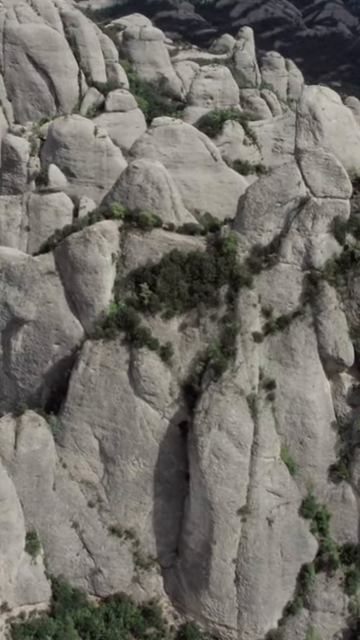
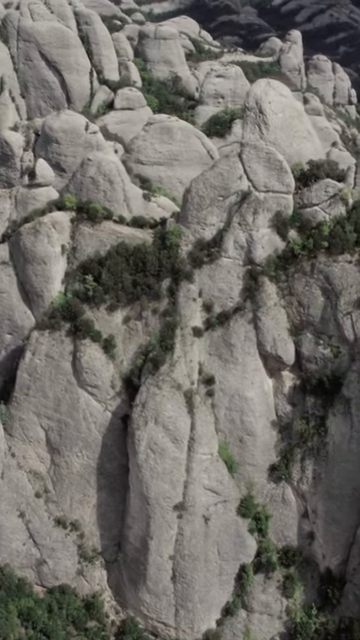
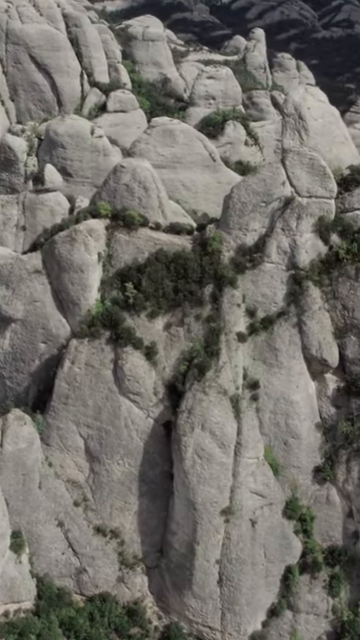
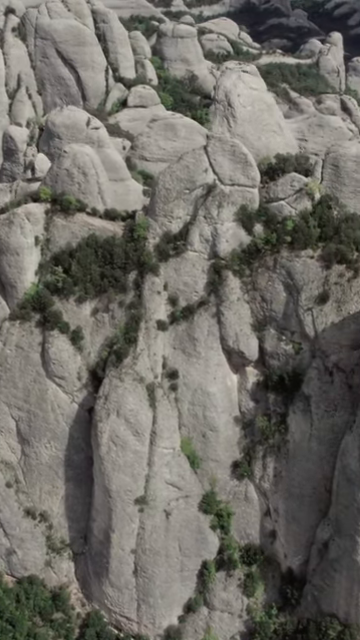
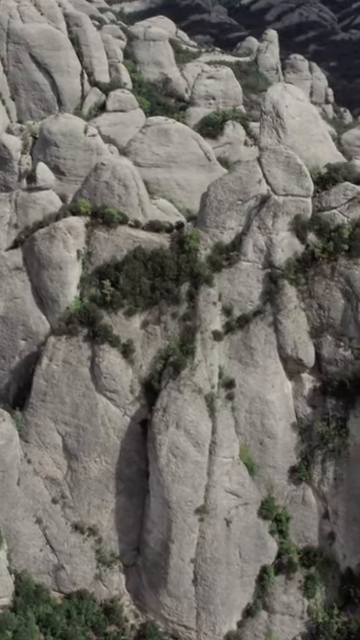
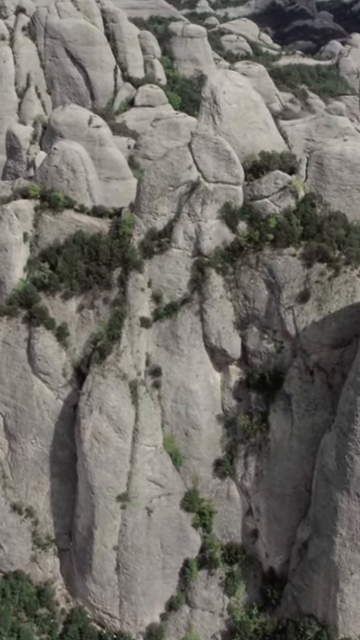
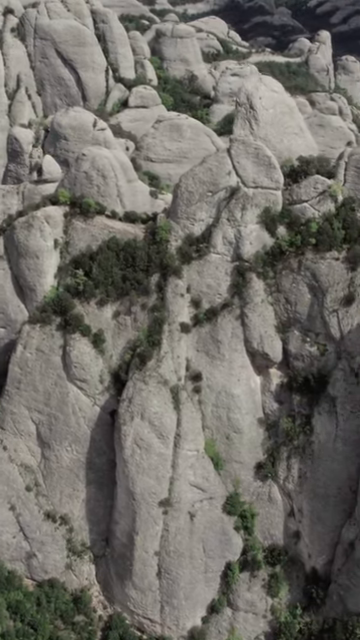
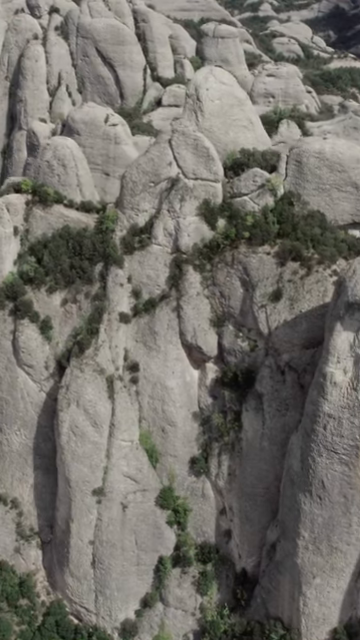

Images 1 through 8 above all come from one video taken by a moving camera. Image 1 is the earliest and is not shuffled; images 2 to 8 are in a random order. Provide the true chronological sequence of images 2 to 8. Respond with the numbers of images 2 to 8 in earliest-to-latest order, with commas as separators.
3, 5, 2, 7, 4, 6, 8
